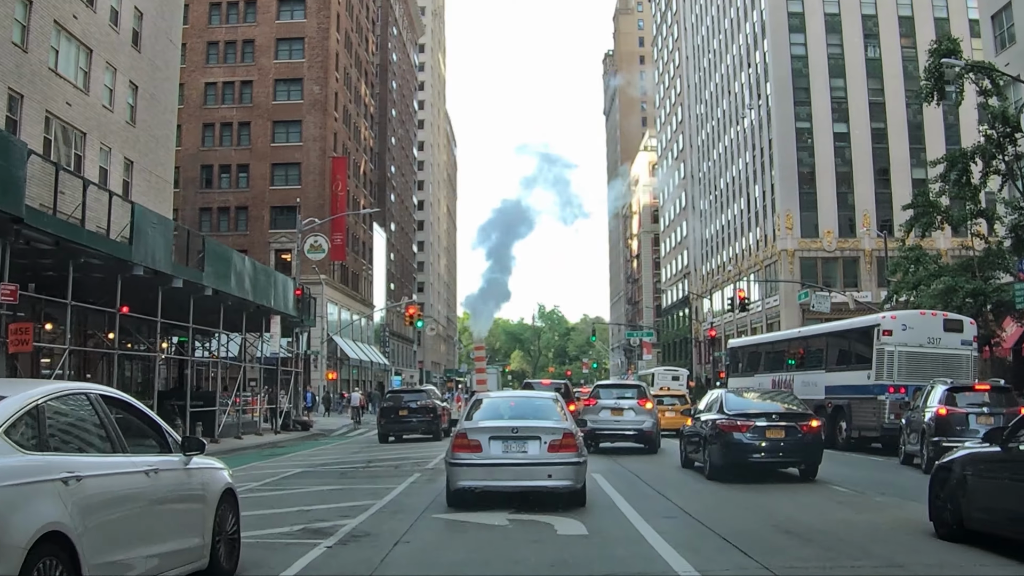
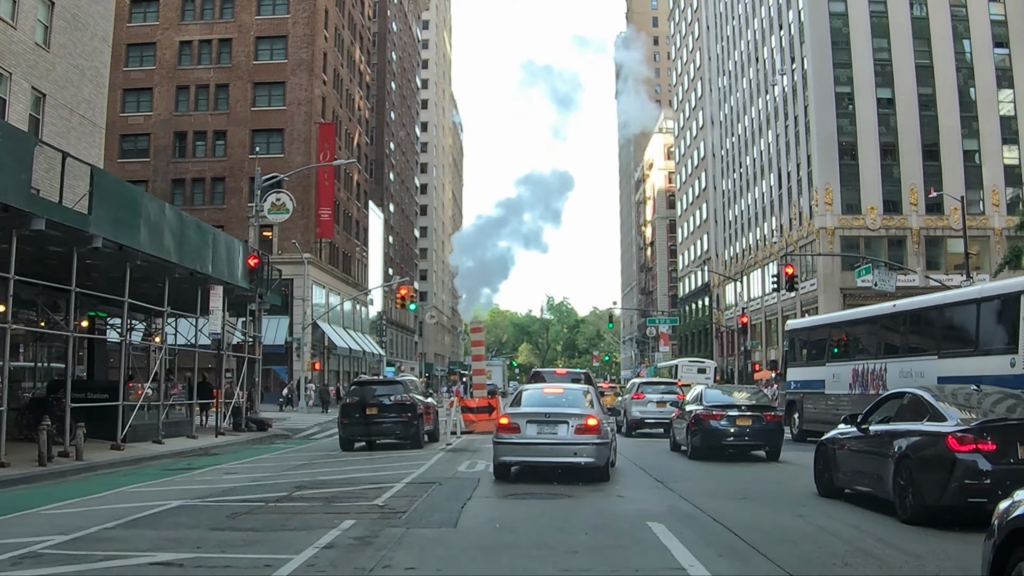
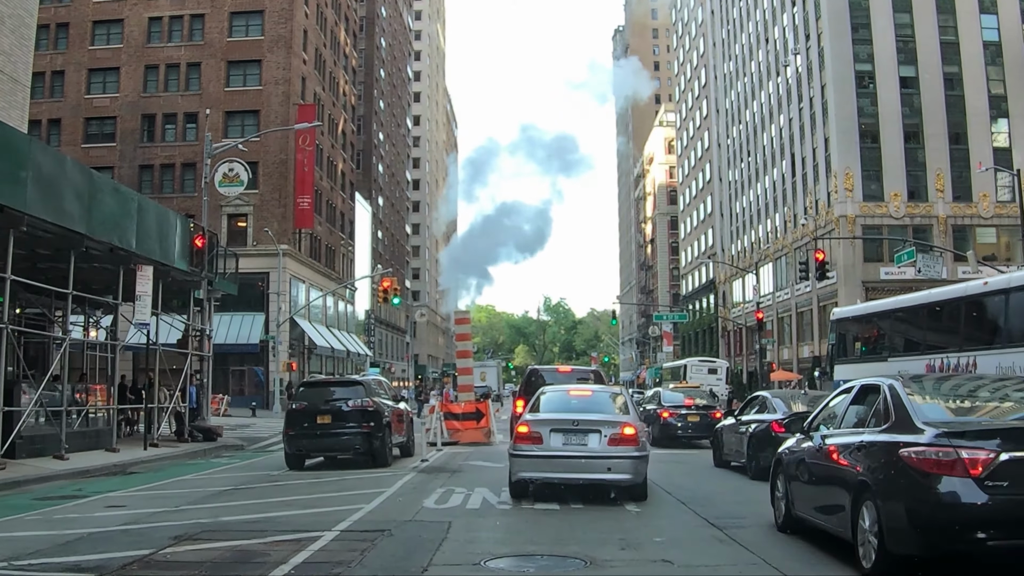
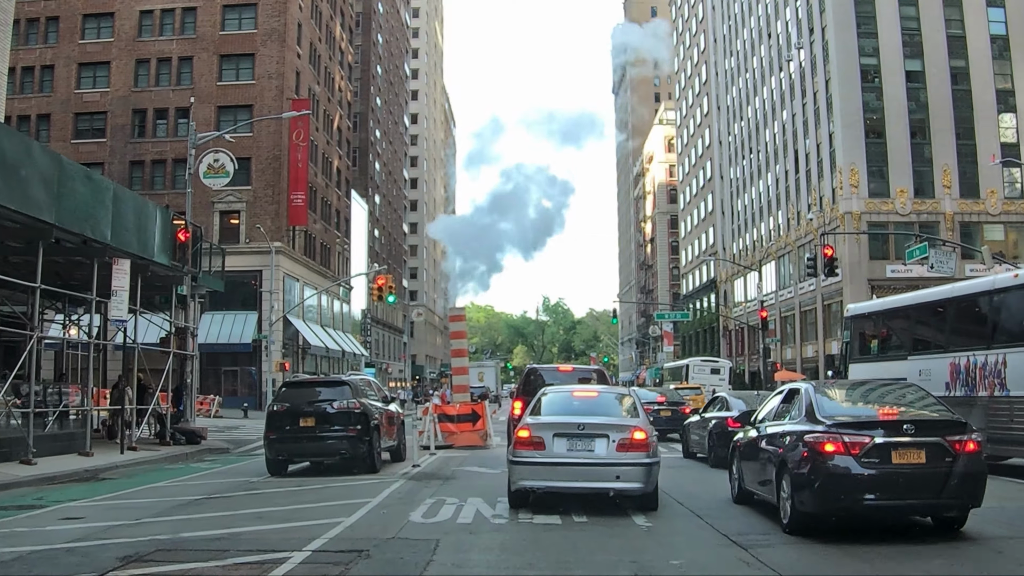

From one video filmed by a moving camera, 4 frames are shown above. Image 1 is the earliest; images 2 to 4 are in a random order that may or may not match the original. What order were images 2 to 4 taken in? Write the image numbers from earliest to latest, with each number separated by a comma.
2, 3, 4
